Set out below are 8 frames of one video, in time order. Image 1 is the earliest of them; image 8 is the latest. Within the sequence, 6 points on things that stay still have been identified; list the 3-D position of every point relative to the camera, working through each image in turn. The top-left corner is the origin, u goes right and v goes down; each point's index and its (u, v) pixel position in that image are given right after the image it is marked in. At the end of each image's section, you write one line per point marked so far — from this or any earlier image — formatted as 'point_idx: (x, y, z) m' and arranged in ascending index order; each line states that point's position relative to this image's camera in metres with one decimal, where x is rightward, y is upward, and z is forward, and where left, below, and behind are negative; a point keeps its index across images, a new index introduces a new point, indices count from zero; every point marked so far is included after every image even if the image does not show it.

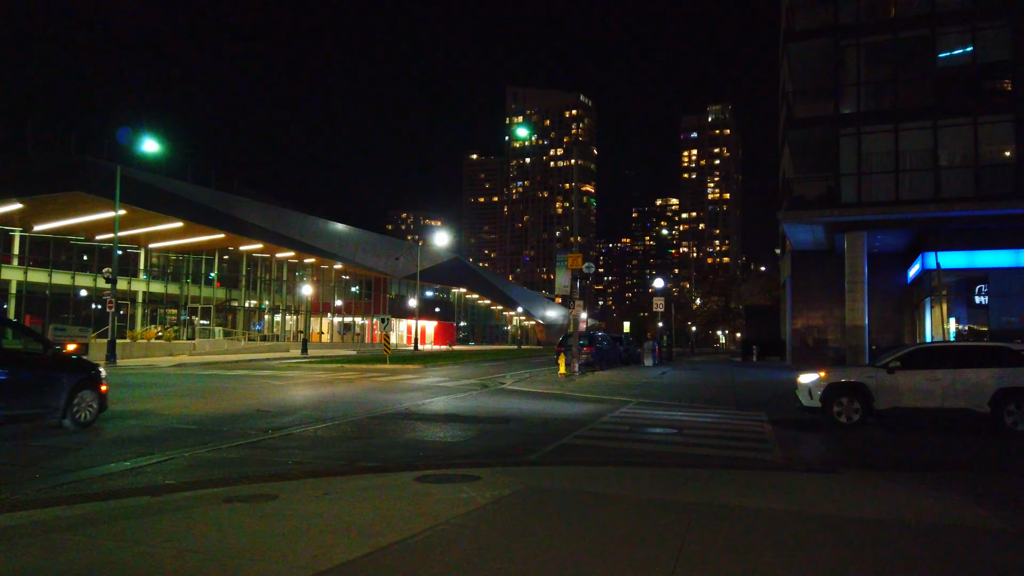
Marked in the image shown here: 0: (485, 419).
0: (-0.7, -2.8, +16.2) m
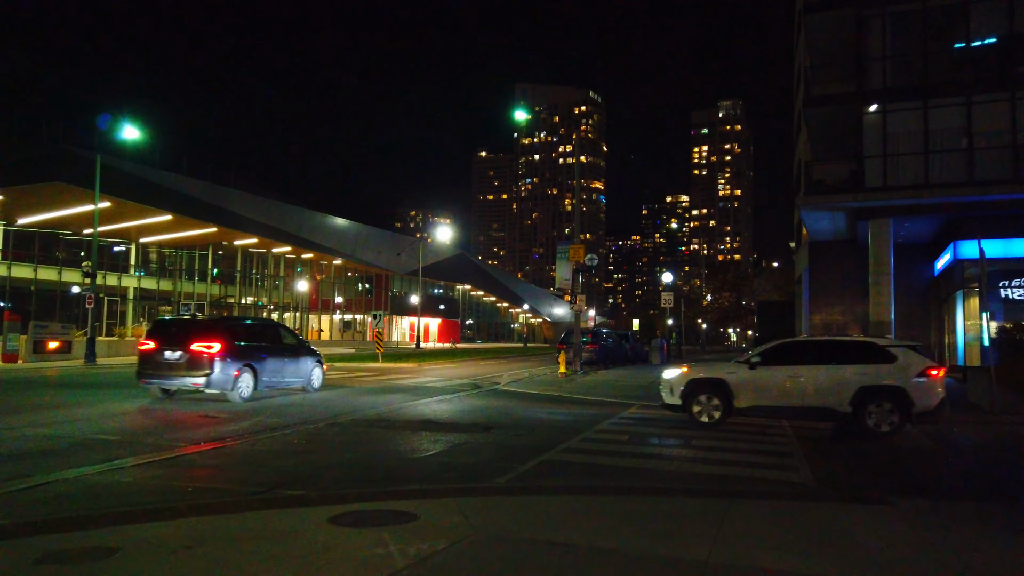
0: (-1.0, -2.6, +14.2) m
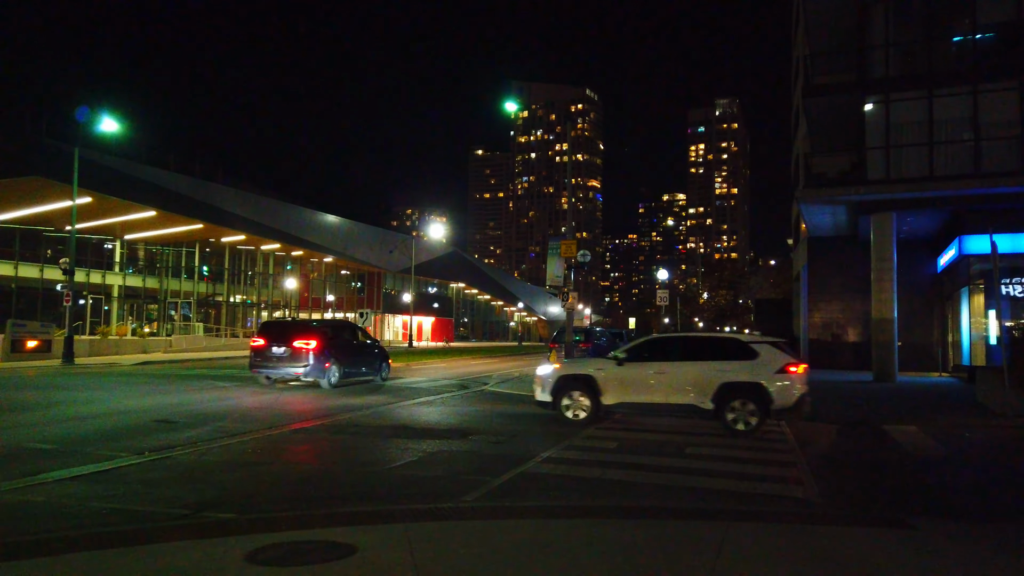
0: (-1.4, -2.5, +13.2) m
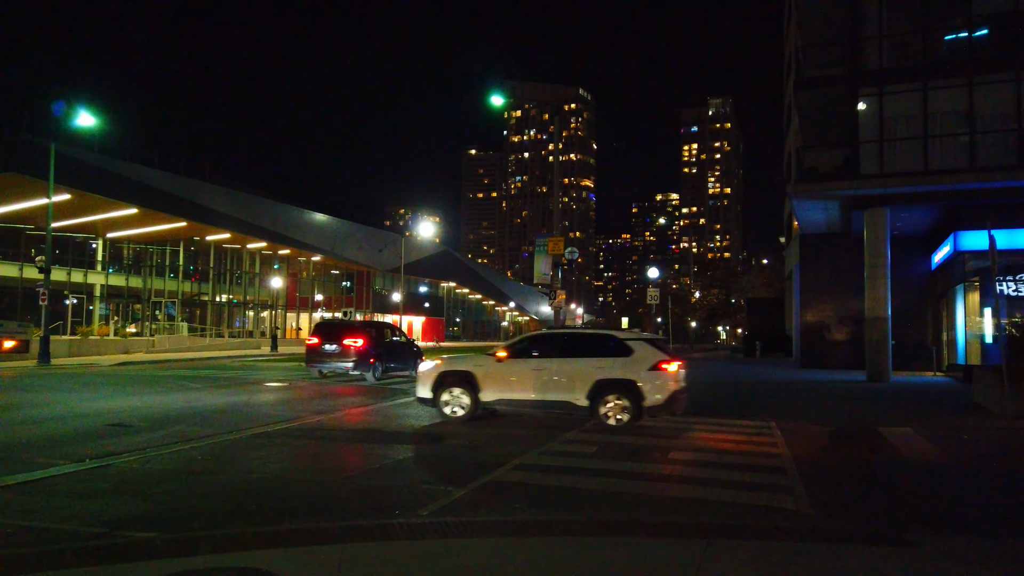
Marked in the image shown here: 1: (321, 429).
0: (-1.8, -2.4, +12.5) m
1: (-3.4, -2.5, +13.1) m
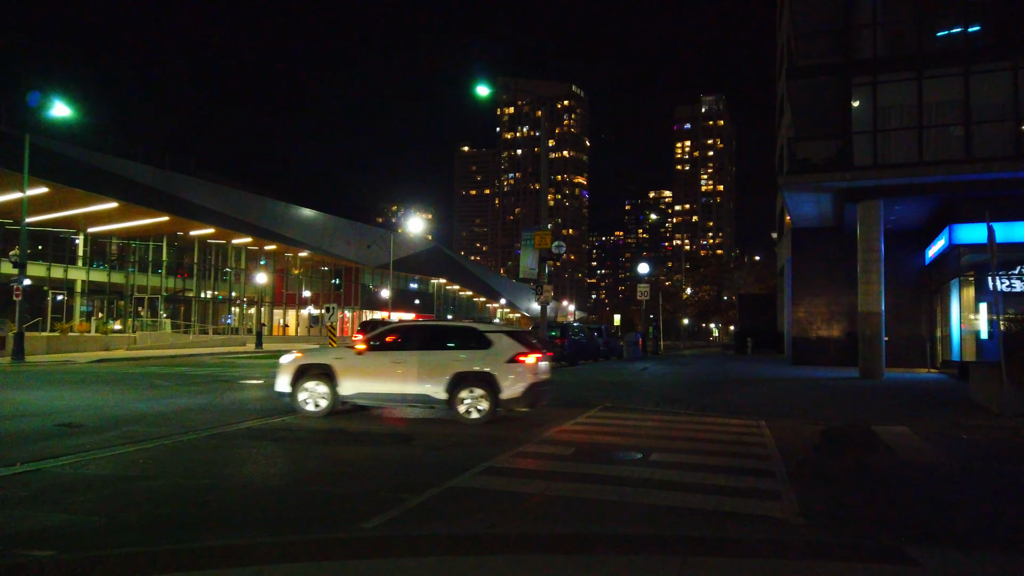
0: (-2.2, -2.3, +11.7) m
1: (-3.8, -2.3, +12.4) m
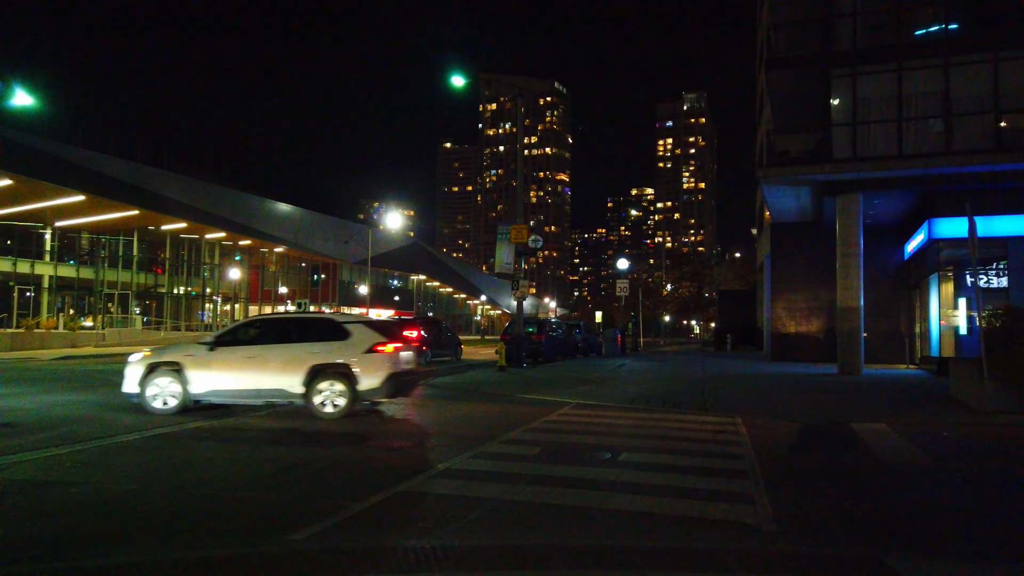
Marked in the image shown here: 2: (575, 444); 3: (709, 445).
0: (-2.7, -2.2, +11.1) m
1: (-4.3, -2.2, +11.8) m
2: (+0.9, -2.2, +10.7) m
3: (+3.0, -2.3, +11.2) m
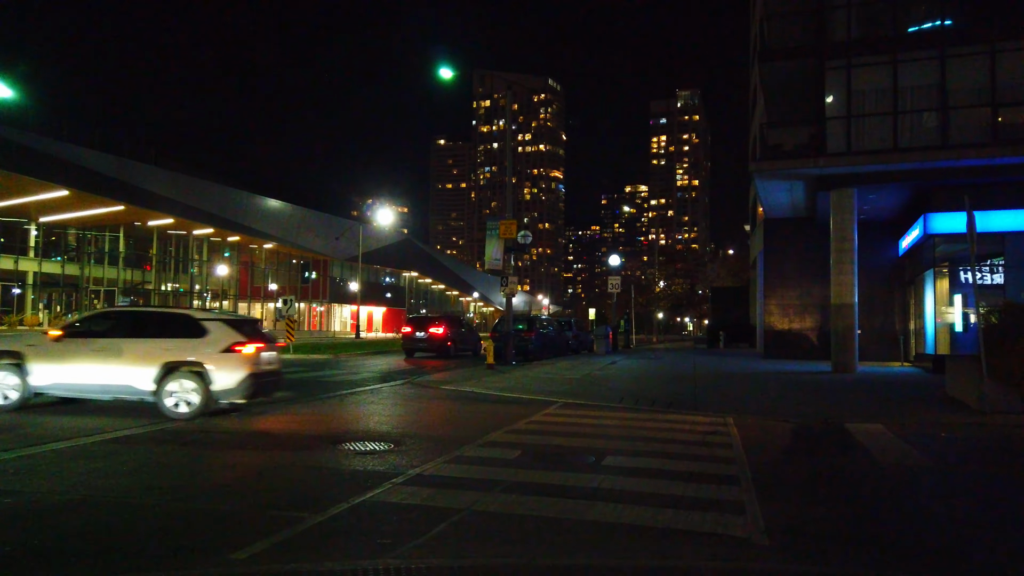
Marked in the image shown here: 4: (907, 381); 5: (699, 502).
0: (-3.0, -2.1, +10.6) m
1: (-4.6, -2.1, +11.2) m
2: (+0.6, -2.2, +10.2) m
3: (+2.7, -2.3, +10.7) m
4: (+10.1, -2.4, +19.1) m
5: (+1.8, -2.1, +7.3) m
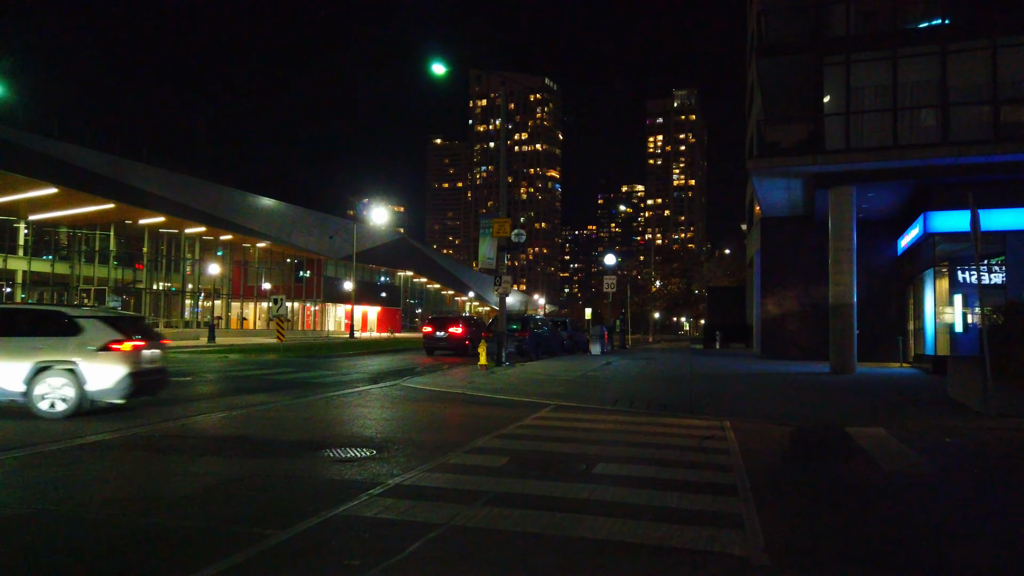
0: (-3.1, -2.1, +10.2) m
1: (-4.8, -2.1, +10.8) m
2: (+0.5, -2.2, +9.8) m
3: (+2.5, -2.3, +10.3) m
4: (+9.9, -2.4, +18.7) m
5: (+1.7, -2.1, +6.9) m
